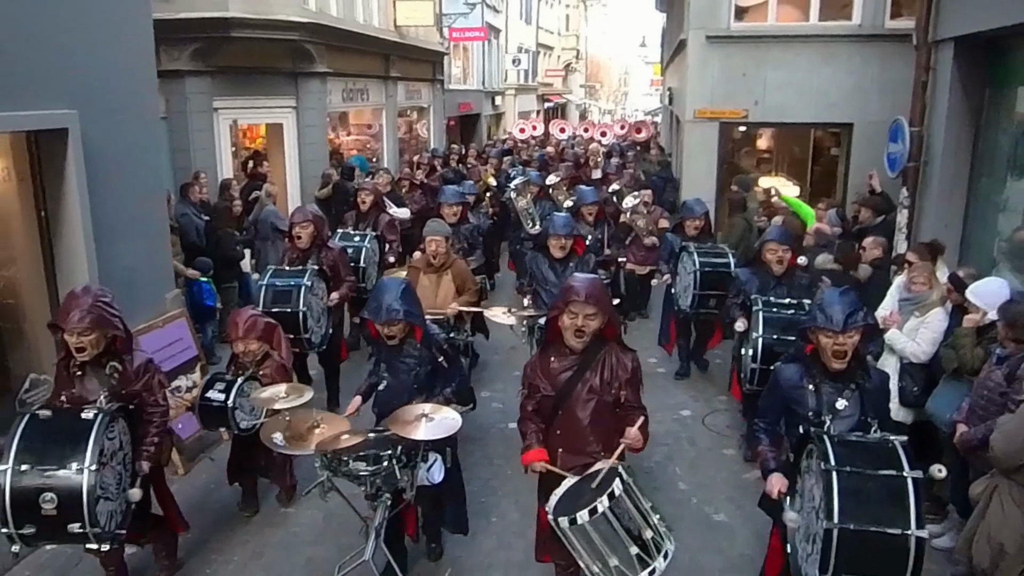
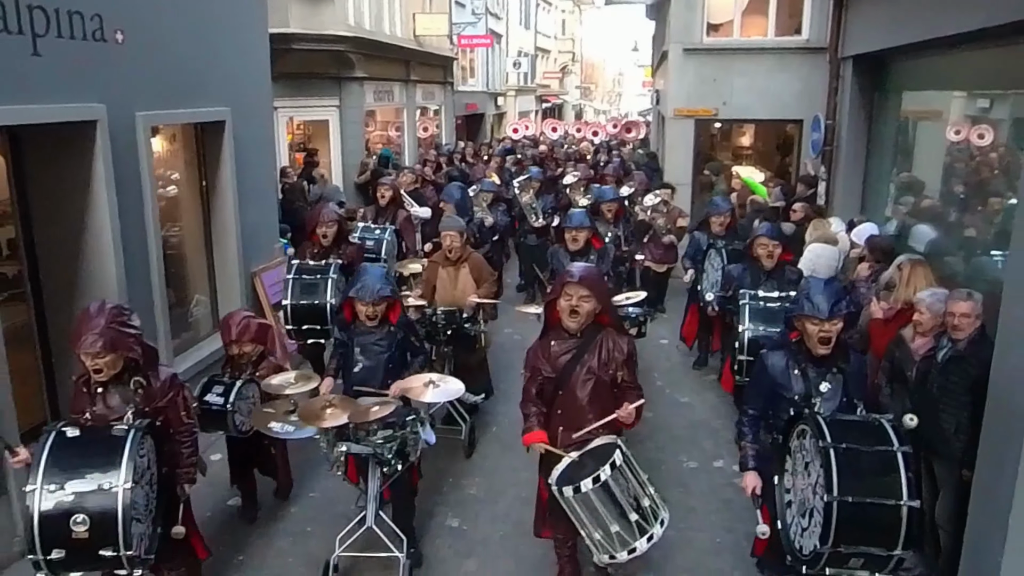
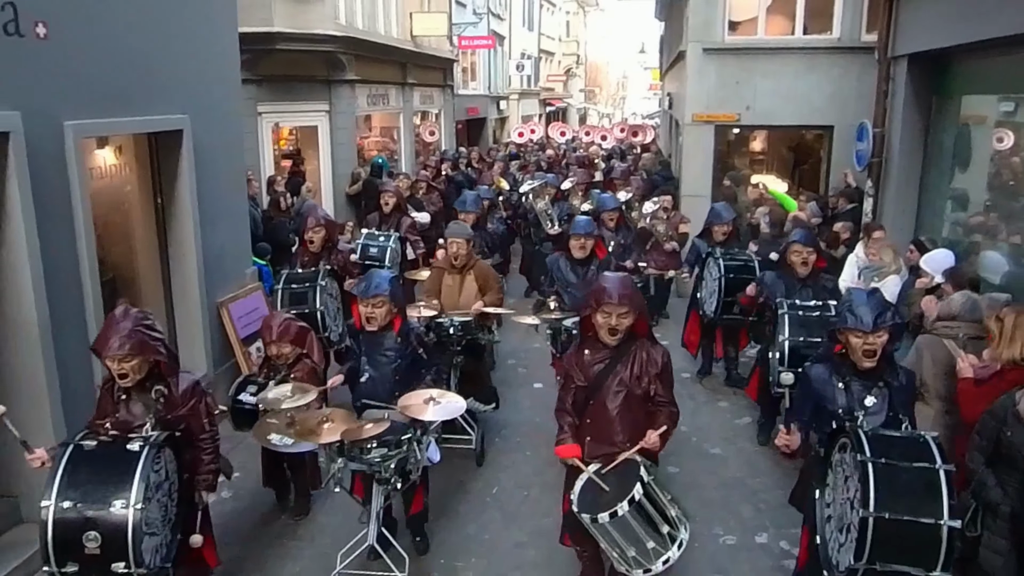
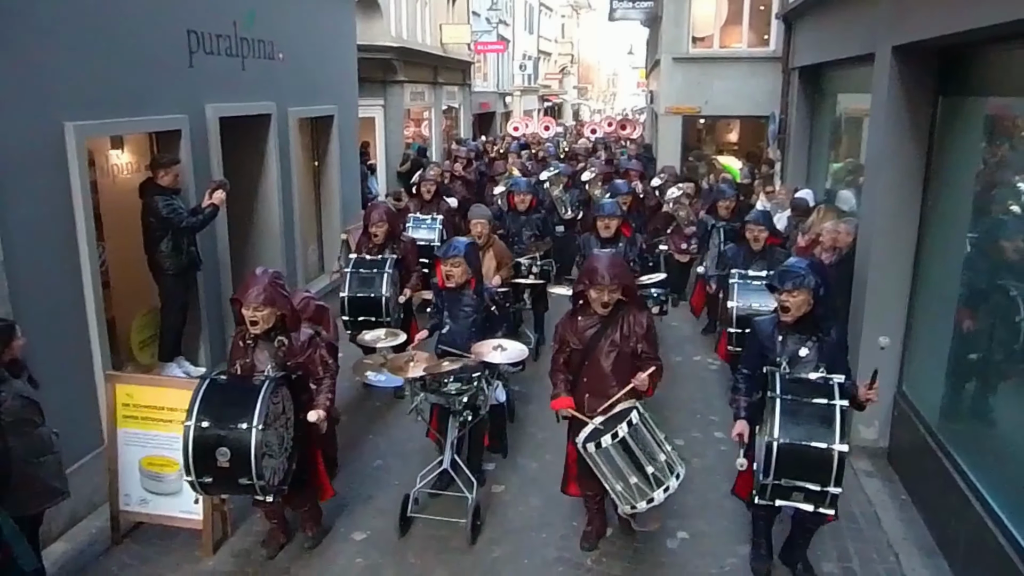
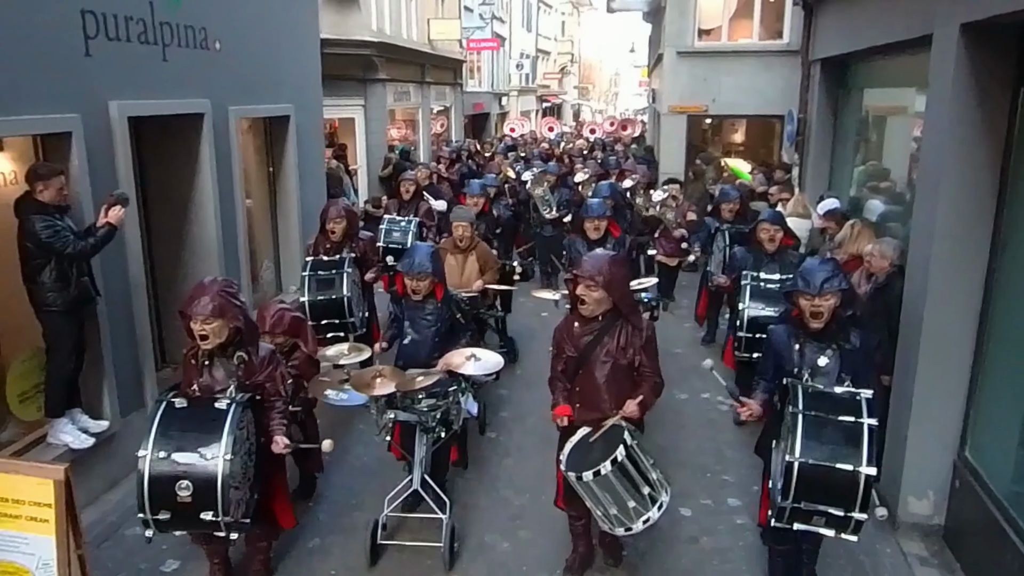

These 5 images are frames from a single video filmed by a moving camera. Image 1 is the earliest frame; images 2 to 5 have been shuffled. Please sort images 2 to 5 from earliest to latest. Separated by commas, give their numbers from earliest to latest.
3, 2, 5, 4
